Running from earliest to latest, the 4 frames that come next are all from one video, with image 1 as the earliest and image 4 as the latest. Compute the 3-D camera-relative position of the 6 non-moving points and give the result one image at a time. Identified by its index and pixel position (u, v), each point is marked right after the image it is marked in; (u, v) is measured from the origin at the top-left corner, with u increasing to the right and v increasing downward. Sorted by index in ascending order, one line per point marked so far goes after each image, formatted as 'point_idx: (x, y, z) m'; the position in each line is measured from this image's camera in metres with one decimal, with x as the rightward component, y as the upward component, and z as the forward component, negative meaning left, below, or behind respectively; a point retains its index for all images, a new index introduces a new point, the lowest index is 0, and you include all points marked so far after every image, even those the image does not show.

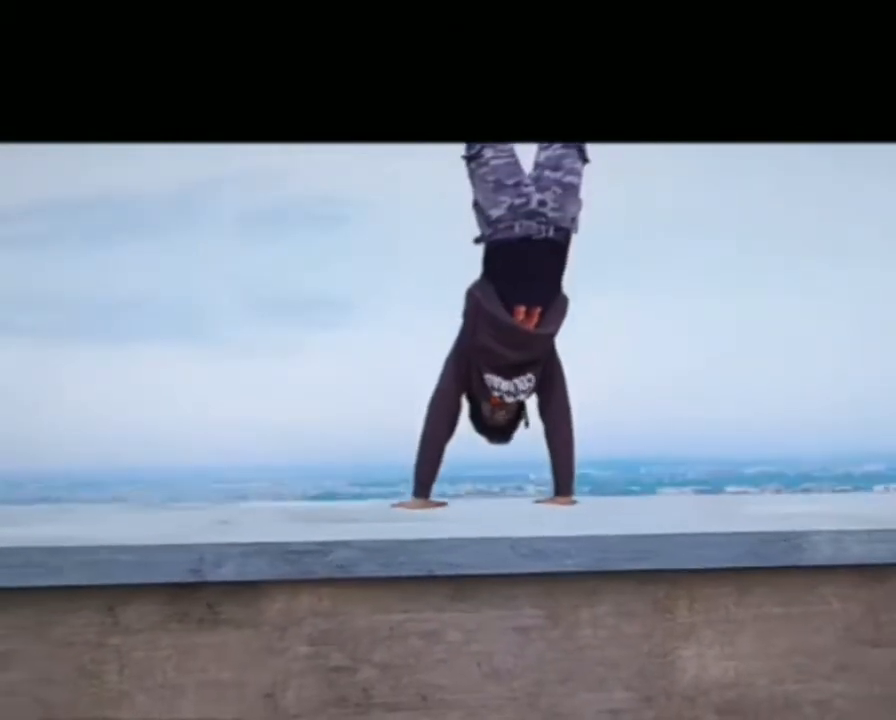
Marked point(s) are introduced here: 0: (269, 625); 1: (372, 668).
0: (-0.3, -0.5, +2.1) m
1: (-0.1, -0.6, +2.1) m
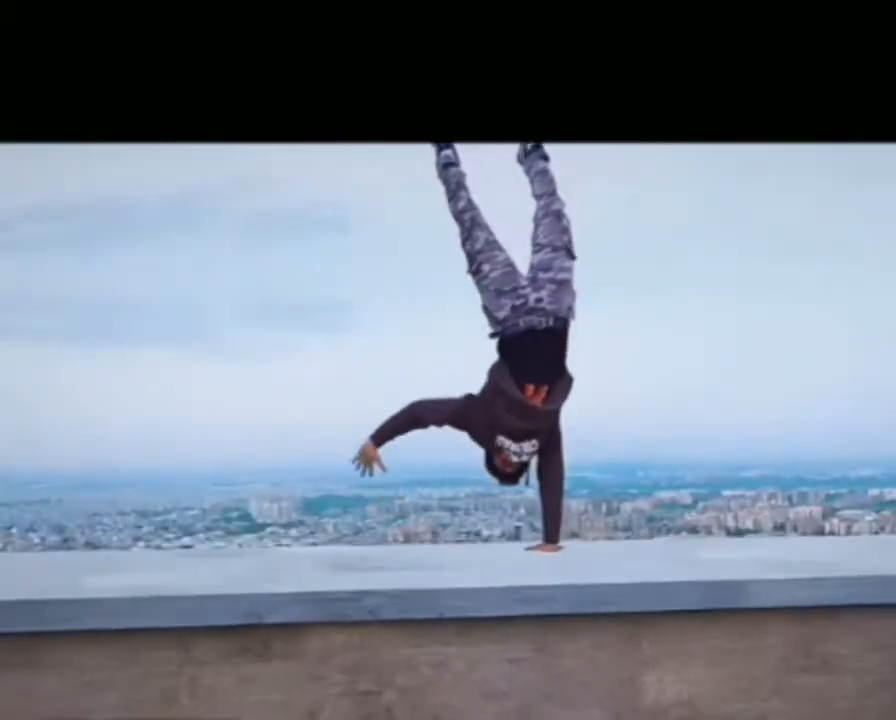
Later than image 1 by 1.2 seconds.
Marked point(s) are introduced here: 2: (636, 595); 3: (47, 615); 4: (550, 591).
0: (-0.3, -0.7, +2.6) m
1: (-0.1, -0.7, +2.6) m
2: (+0.4, -0.5, +2.7) m
3: (-0.9, -0.6, +2.6) m
4: (+0.2, -0.5, +2.7) m
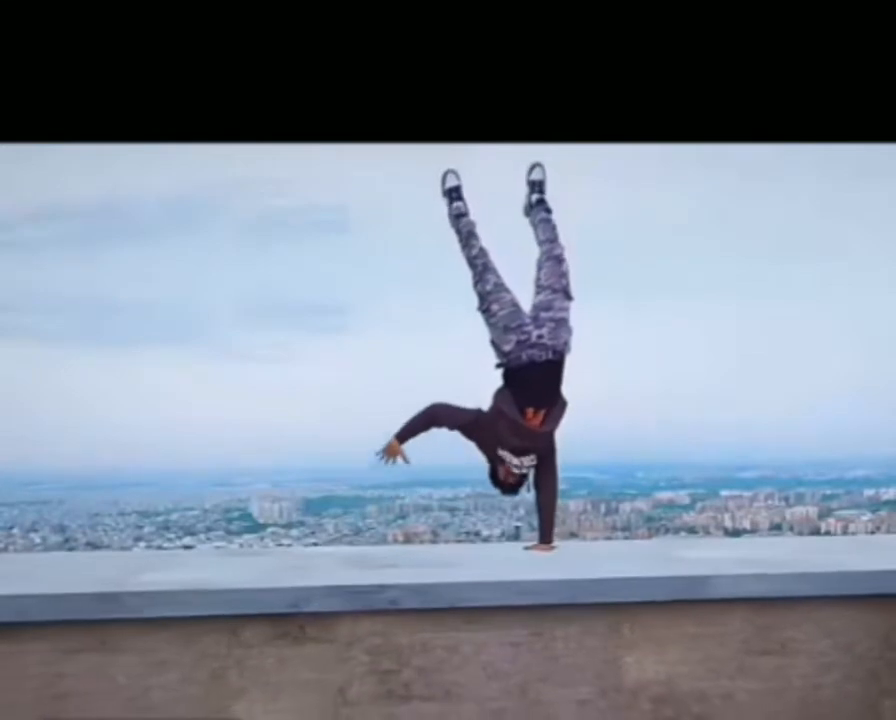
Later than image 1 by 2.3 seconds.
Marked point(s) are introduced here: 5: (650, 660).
0: (-0.3, -0.7, +3.0) m
1: (-0.1, -0.8, +3.0) m
2: (+0.5, -0.6, +3.1) m
3: (-0.8, -0.6, +3.0) m
4: (+0.3, -0.6, +3.1) m
5: (+0.5, -0.8, +3.1) m
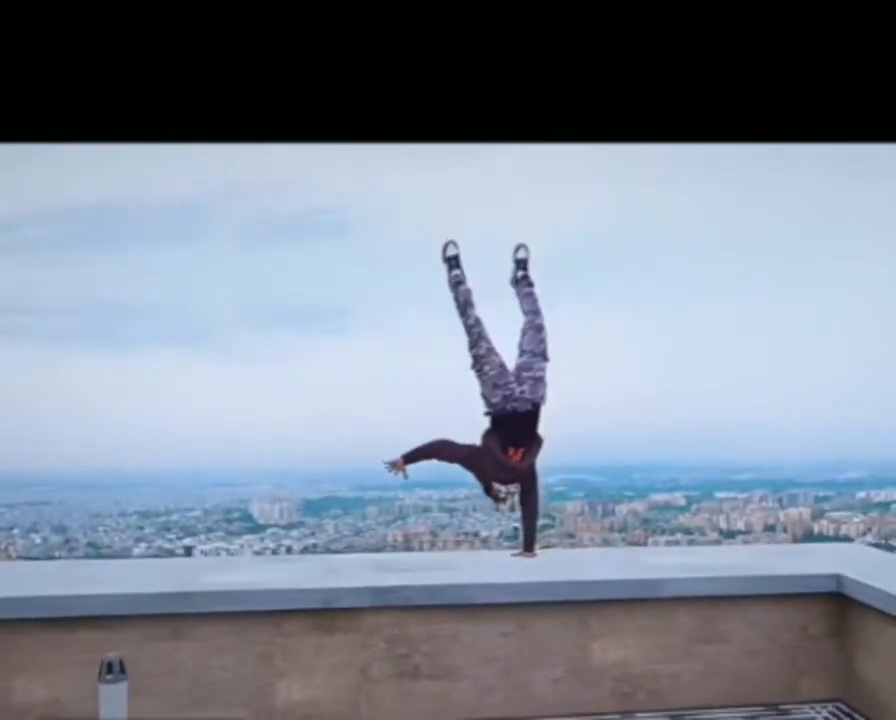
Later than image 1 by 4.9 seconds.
0: (-0.3, -0.9, +3.7) m
1: (-0.1, -0.9, +3.7) m
2: (+0.5, -0.7, +3.8) m
3: (-0.8, -0.8, +3.7) m
4: (+0.3, -0.7, +3.8) m
5: (+0.5, -0.9, +3.8) m
